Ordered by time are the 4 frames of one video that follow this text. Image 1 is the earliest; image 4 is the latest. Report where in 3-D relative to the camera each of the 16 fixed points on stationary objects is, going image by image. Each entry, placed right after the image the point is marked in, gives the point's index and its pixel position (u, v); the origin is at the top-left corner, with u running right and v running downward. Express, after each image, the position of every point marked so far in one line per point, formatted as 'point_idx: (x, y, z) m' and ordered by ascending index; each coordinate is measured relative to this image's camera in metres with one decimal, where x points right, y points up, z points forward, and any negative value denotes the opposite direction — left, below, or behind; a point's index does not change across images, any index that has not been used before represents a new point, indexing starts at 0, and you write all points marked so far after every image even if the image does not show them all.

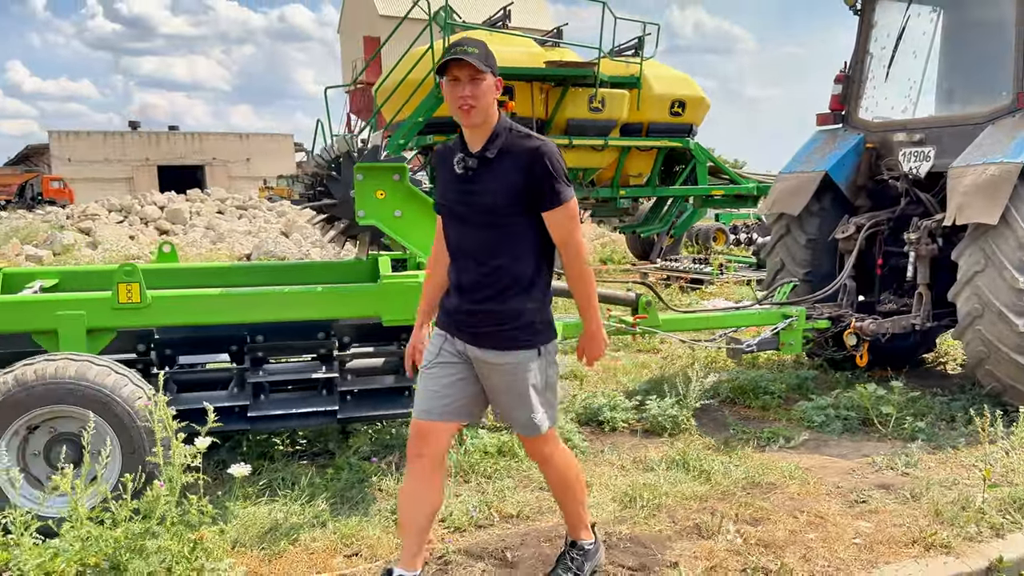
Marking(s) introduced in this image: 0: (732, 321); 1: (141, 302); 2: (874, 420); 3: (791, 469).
0: (+1.4, -0.2, +4.9) m
1: (-1.6, -0.1, +3.3) m
2: (+2.1, -0.8, +4.5) m
3: (+1.4, -0.9, +3.8) m
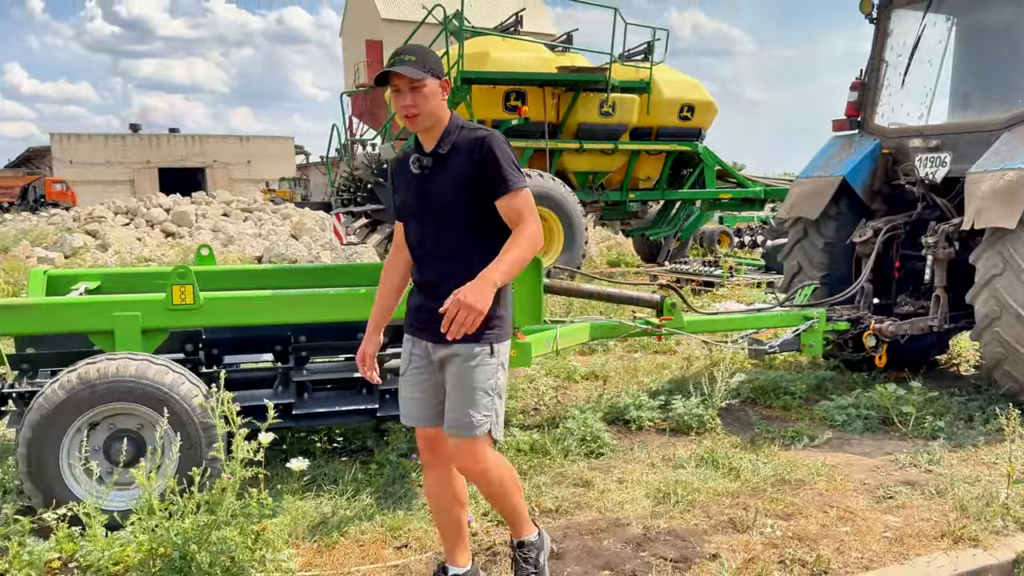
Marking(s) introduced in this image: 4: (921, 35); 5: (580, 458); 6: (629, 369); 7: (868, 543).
0: (+1.5, -0.2, +5.0) m
1: (-1.4, -0.1, +3.4) m
2: (+2.3, -0.8, +4.7) m
3: (+1.5, -0.9, +3.9) m
4: (+2.9, +1.8, +5.5) m
5: (+0.4, -0.9, +4.1) m
6: (+0.9, -0.6, +5.9) m
7: (+1.4, -1.0, +3.1) m
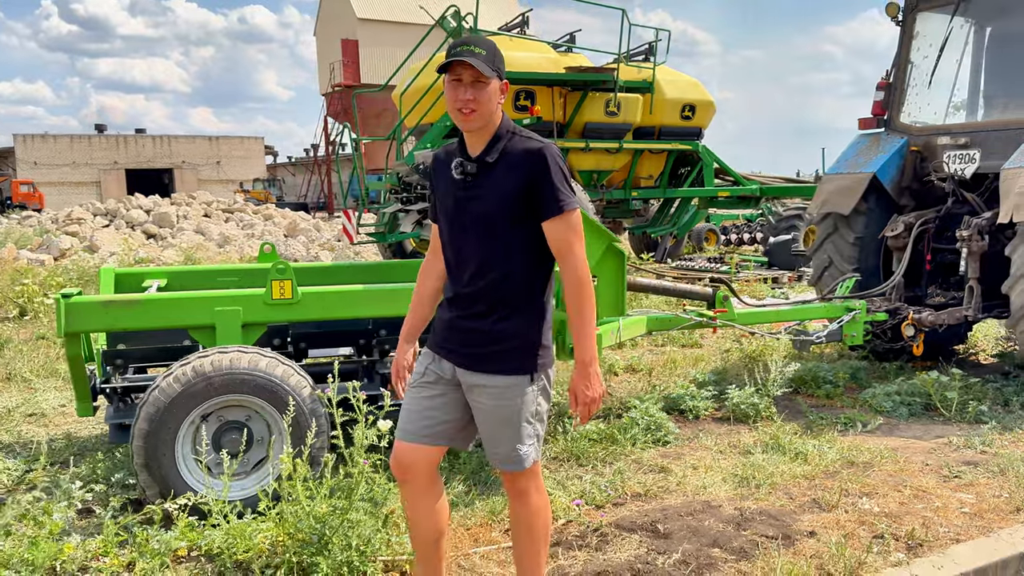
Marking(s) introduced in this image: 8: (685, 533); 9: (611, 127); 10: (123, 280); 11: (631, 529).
0: (+1.9, -0.2, +5.2) m
1: (-1.0, 0.0, +3.5) m
2: (+2.6, -0.7, +4.9) m
3: (+1.9, -0.8, +4.1) m
4: (+3.2, +1.8, +5.8) m
5: (+0.7, -0.9, +4.3) m
6: (+1.2, -0.6, +6.0) m
7: (+1.9, -1.0, +3.3) m
8: (+0.7, -1.0, +3.1) m
9: (+1.4, +2.3, +11.1) m
10: (-2.1, 0.0, +4.3) m
11: (+0.5, -1.0, +3.2) m
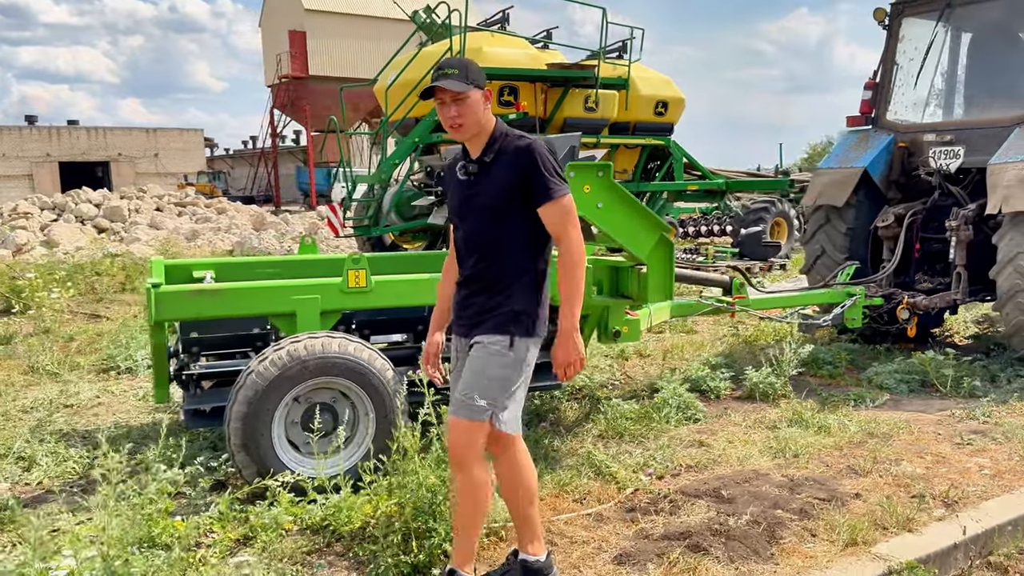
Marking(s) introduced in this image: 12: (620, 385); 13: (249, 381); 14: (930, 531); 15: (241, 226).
0: (+2.1, -0.1, +5.5) m
1: (-0.7, 0.0, +3.6) m
2: (+2.8, -0.6, +5.3) m
3: (+2.2, -0.8, +4.5) m
4: (+3.3, +2.0, +6.2) m
5: (+1.0, -0.8, +4.5) m
6: (+1.3, -0.5, +6.3) m
7: (+2.2, -0.9, +3.7) m
8: (+1.0, -0.9, +3.4) m
9: (+1.1, +2.4, +11.4) m
10: (-1.9, +0.1, +4.4) m
11: (+0.8, -0.9, +3.4) m
12: (+0.7, -0.6, +5.2) m
13: (-1.1, -0.4, +3.2) m
14: (+1.7, -1.0, +3.1) m
15: (-5.7, +1.3, +16.6) m
